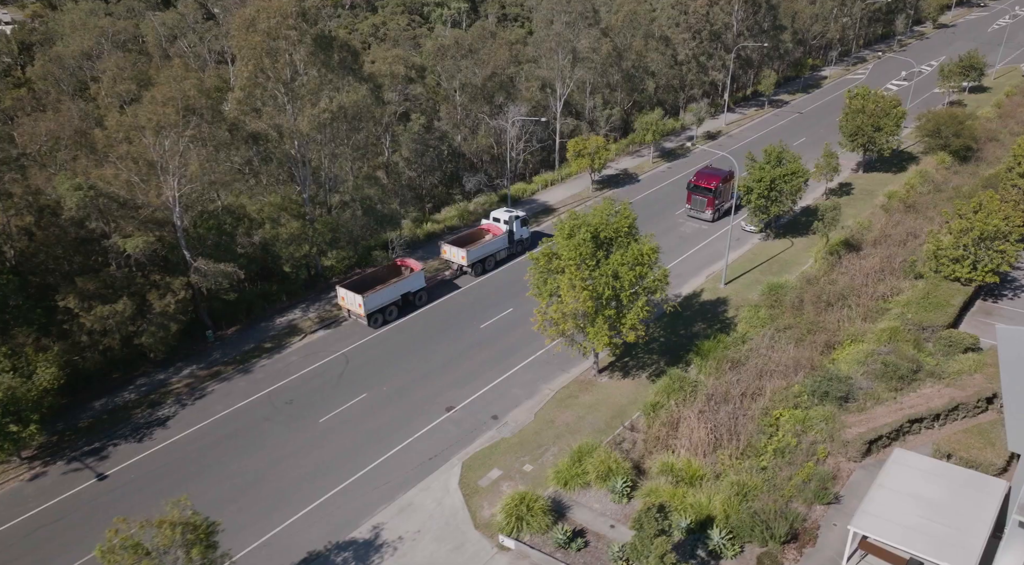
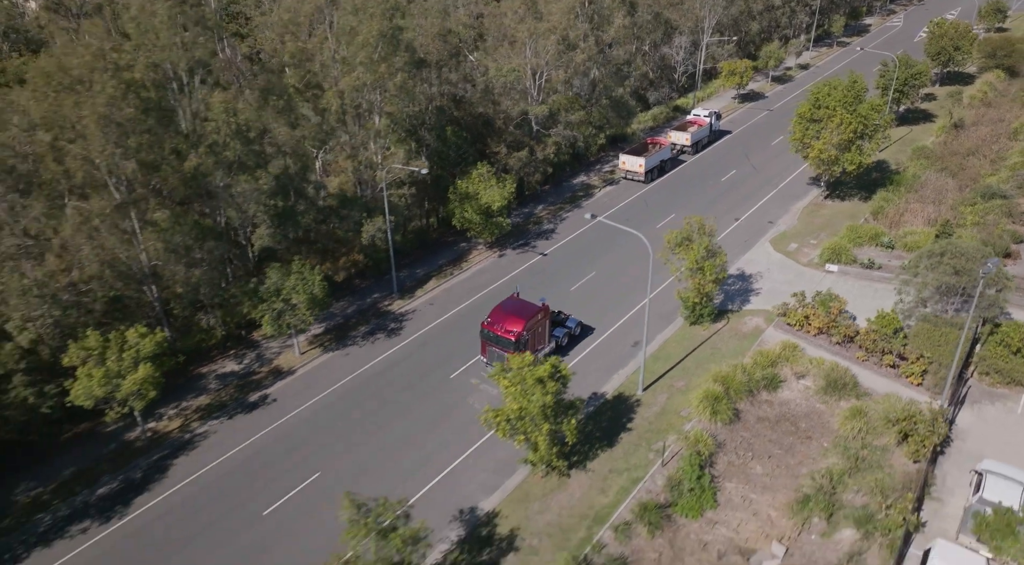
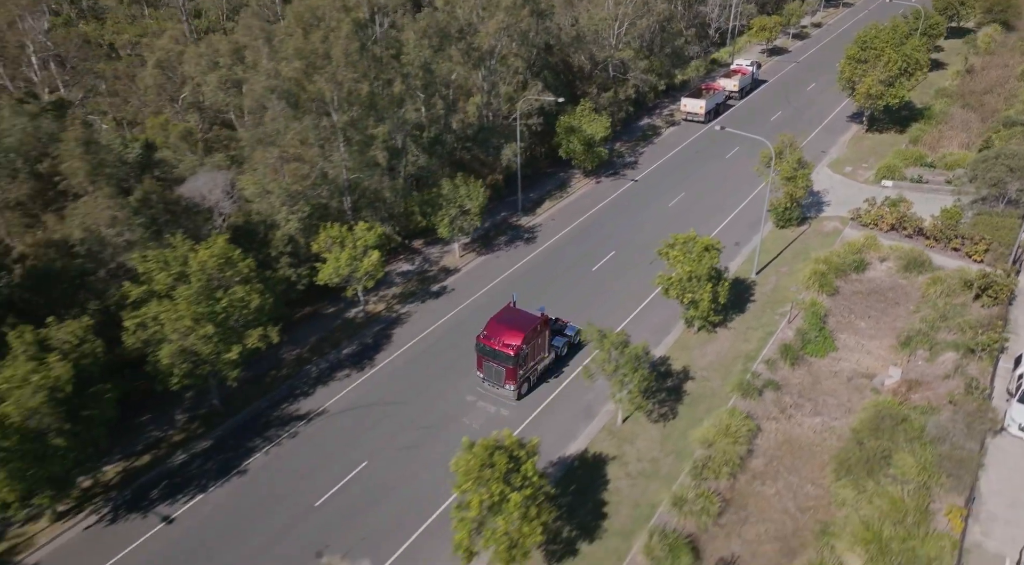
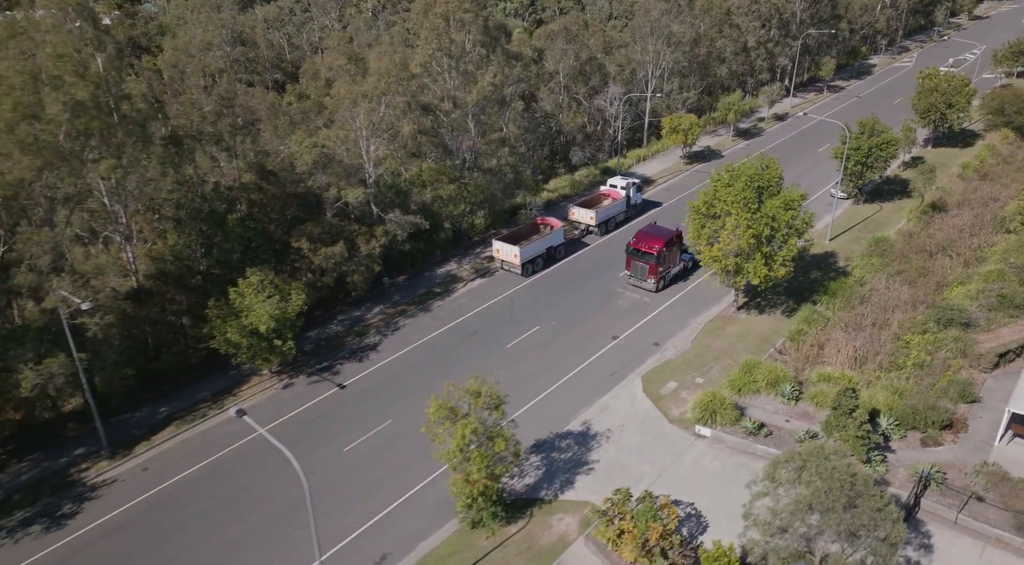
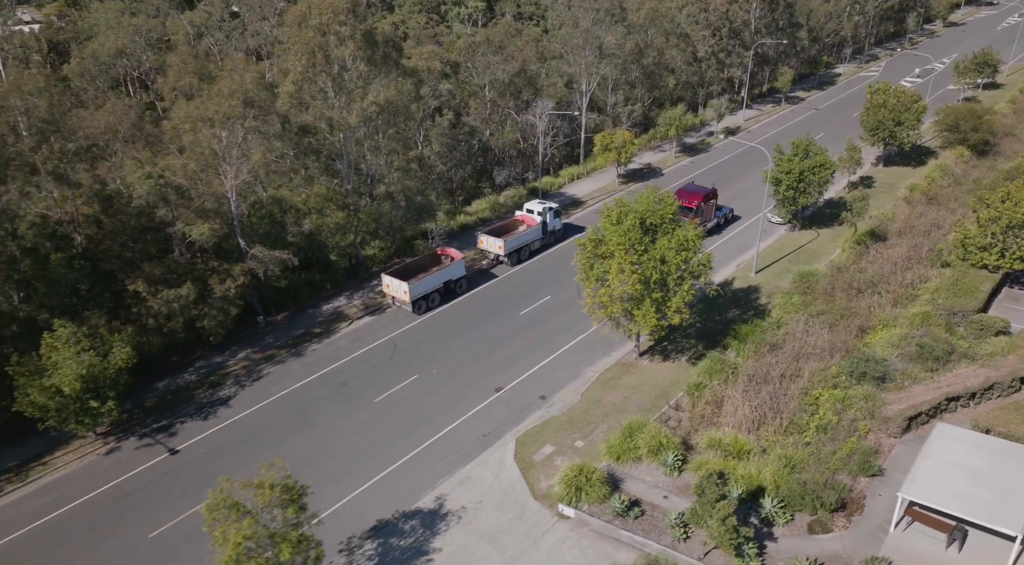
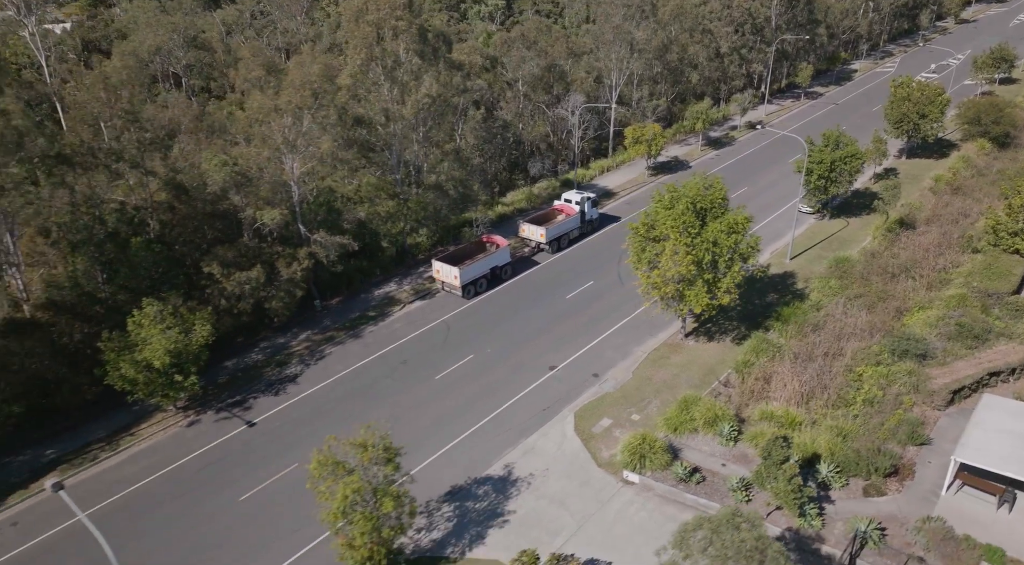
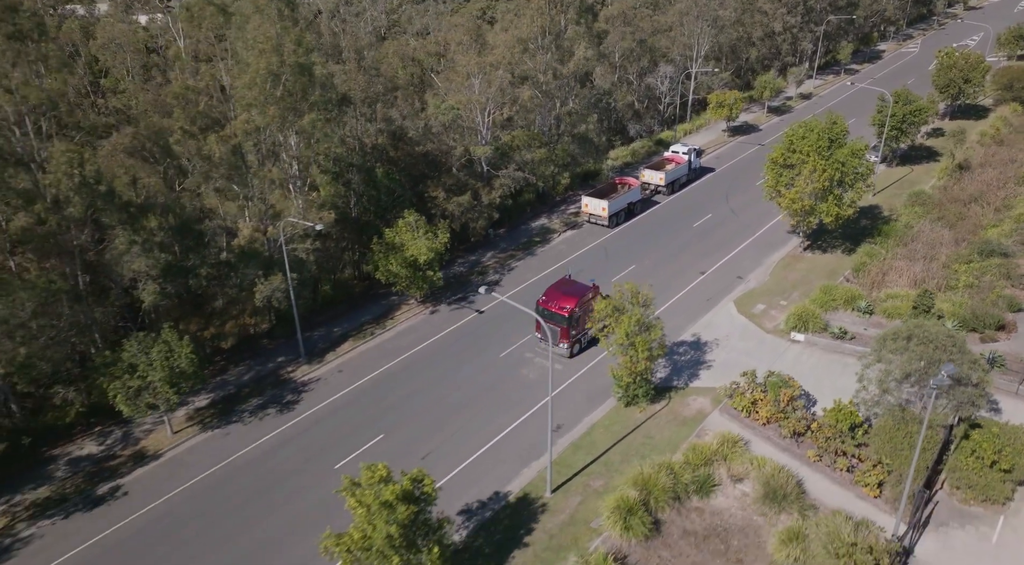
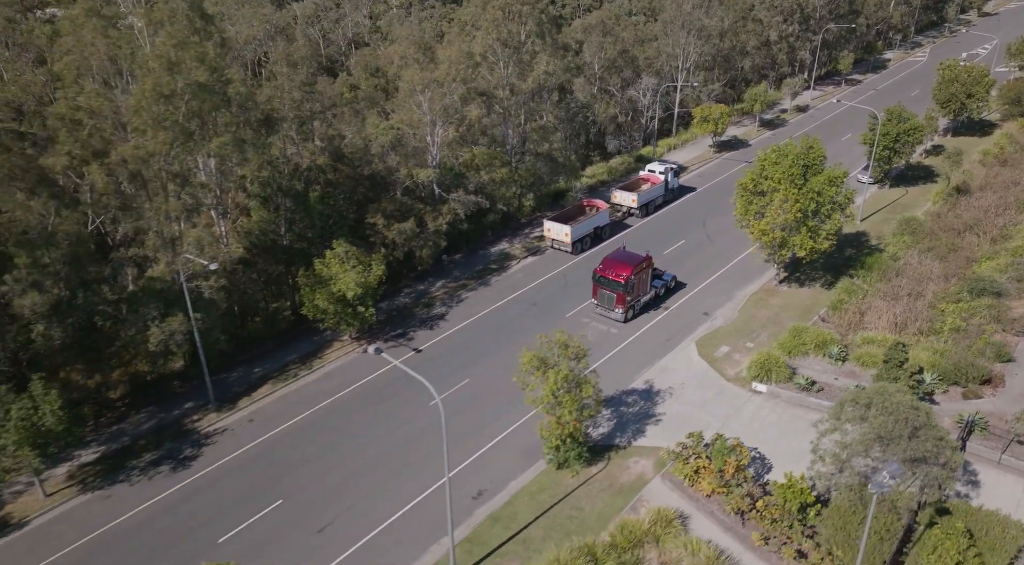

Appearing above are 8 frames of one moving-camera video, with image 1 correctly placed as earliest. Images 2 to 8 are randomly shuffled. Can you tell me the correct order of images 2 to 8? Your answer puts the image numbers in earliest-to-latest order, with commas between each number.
5, 6, 4, 8, 7, 2, 3
